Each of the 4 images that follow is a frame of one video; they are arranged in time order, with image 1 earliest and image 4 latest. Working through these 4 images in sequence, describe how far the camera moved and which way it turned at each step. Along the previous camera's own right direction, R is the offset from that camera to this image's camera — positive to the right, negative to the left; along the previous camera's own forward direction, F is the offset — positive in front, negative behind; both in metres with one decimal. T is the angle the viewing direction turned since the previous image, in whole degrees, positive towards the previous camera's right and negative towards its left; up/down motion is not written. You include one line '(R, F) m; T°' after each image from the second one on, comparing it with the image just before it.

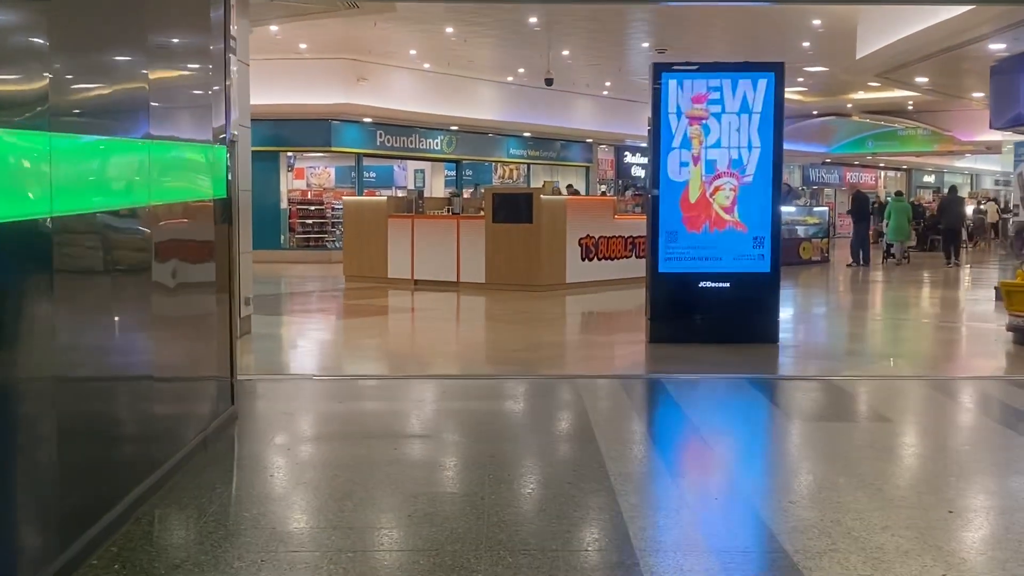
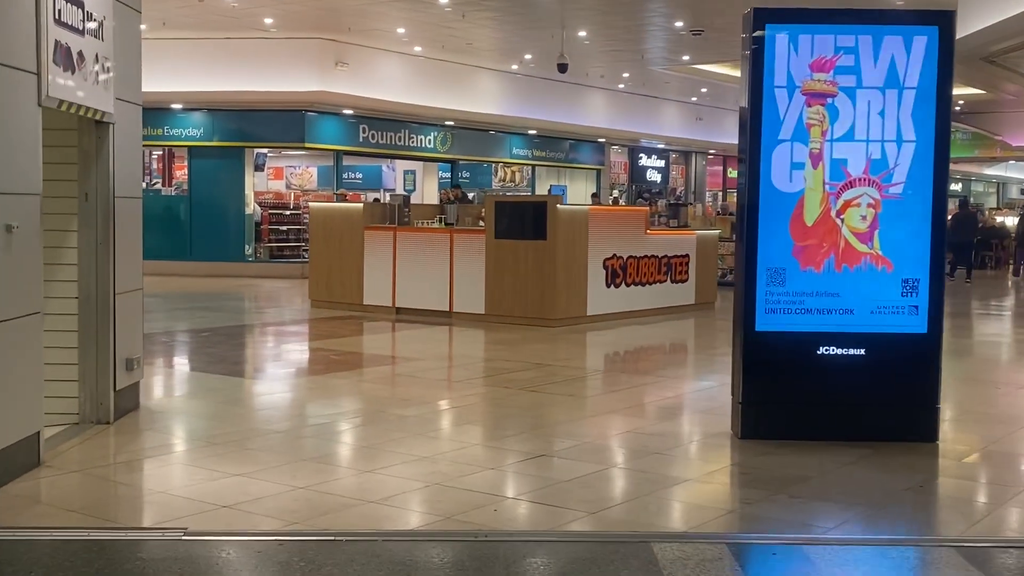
(-0.1, +2.8) m; 0°
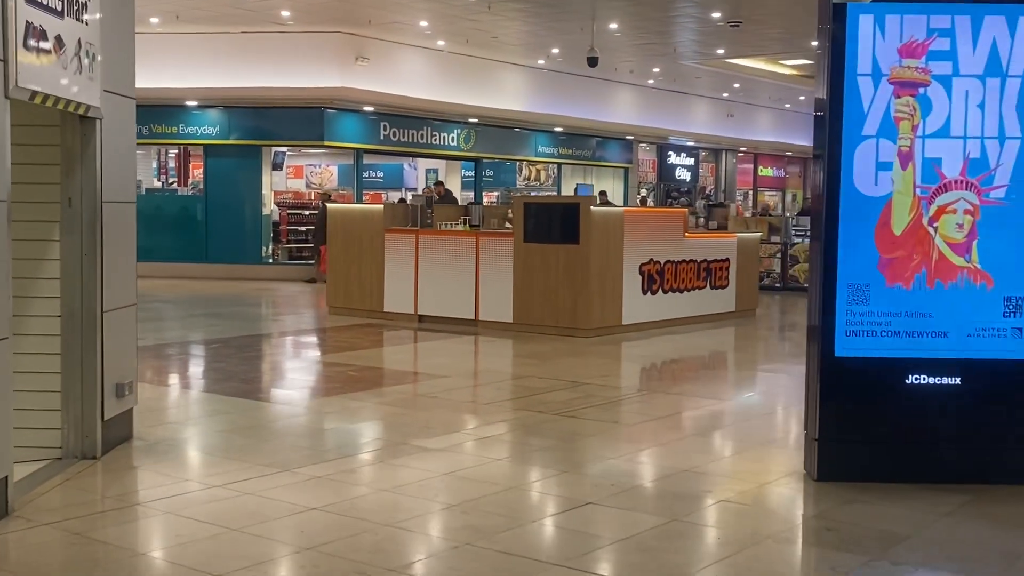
(-0.1, +0.7) m; -1°
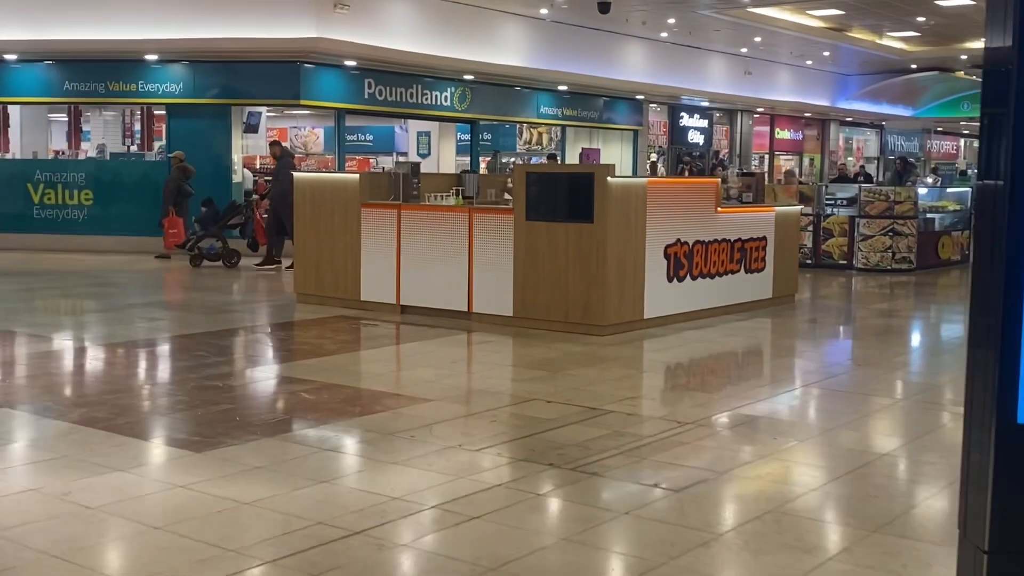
(0.0, +1.6) m; 0°
